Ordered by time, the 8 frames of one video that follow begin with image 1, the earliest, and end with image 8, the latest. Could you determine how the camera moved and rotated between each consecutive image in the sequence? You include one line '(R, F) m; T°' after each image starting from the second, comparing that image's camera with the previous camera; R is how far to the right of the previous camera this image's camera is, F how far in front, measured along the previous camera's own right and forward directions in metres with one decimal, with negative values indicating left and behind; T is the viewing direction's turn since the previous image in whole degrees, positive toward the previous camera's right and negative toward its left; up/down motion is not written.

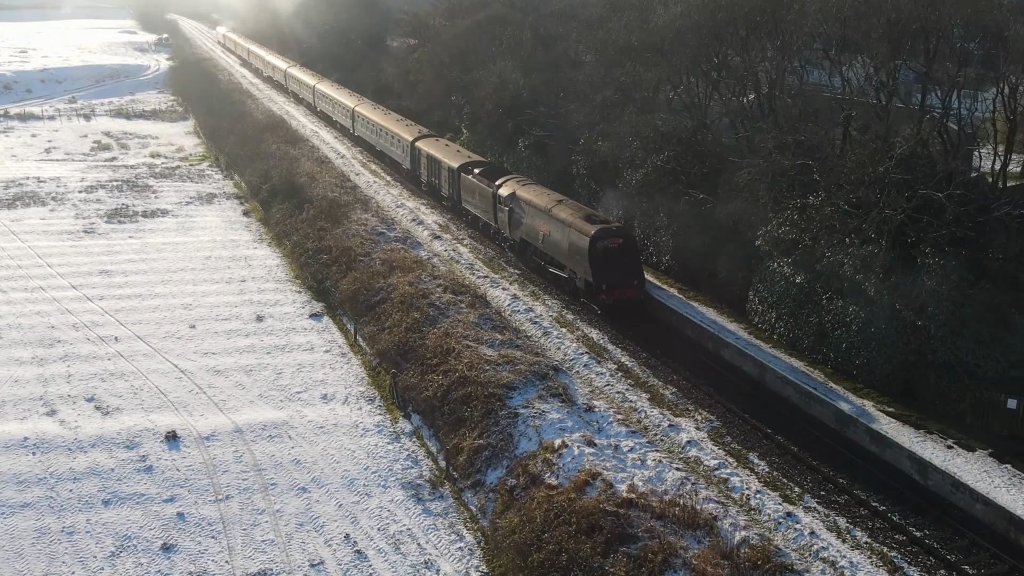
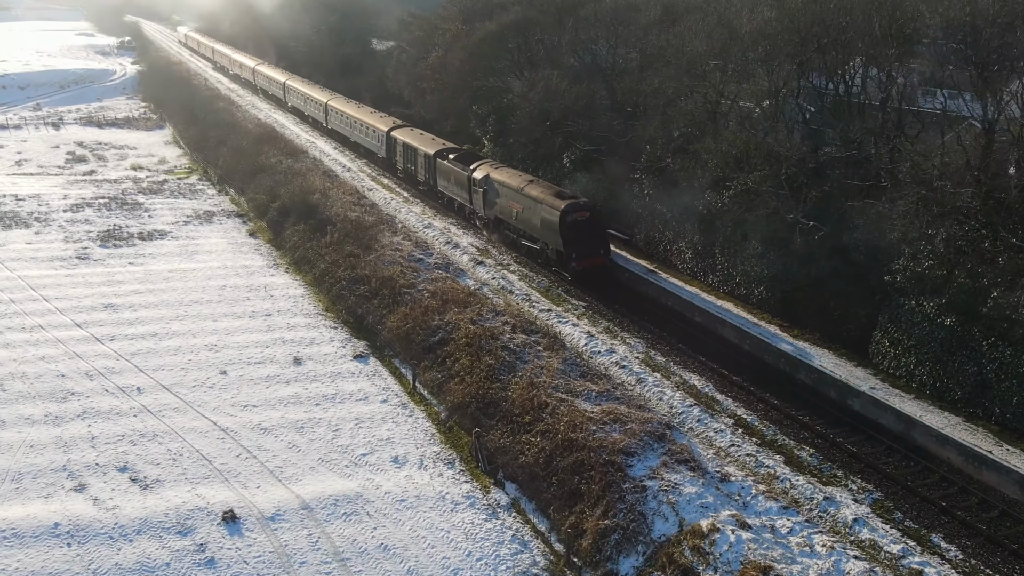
(-1.9, +2.0) m; +2°
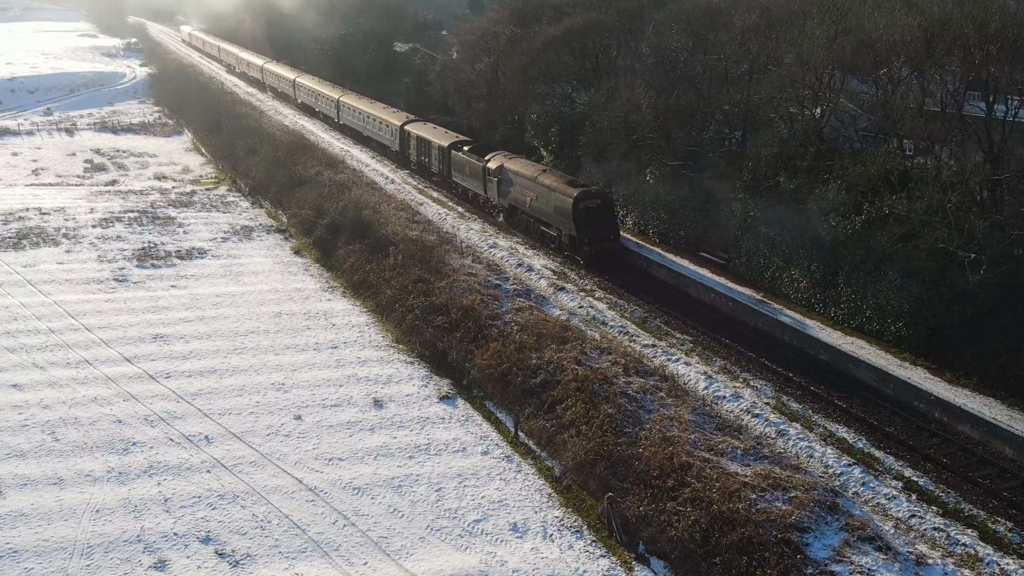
(-1.7, +1.6) m; 0°
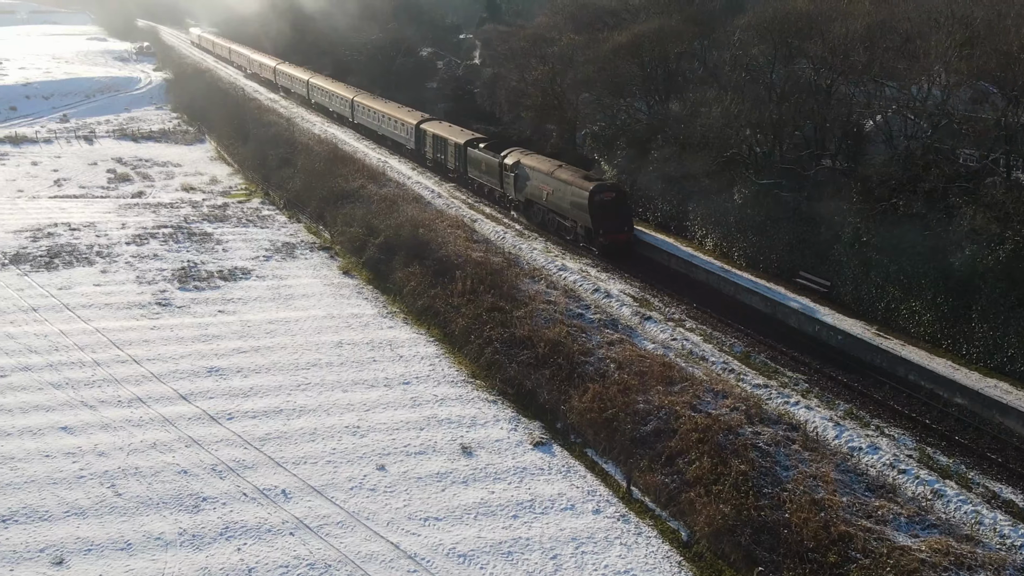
(-1.4, +1.4) m; 0°
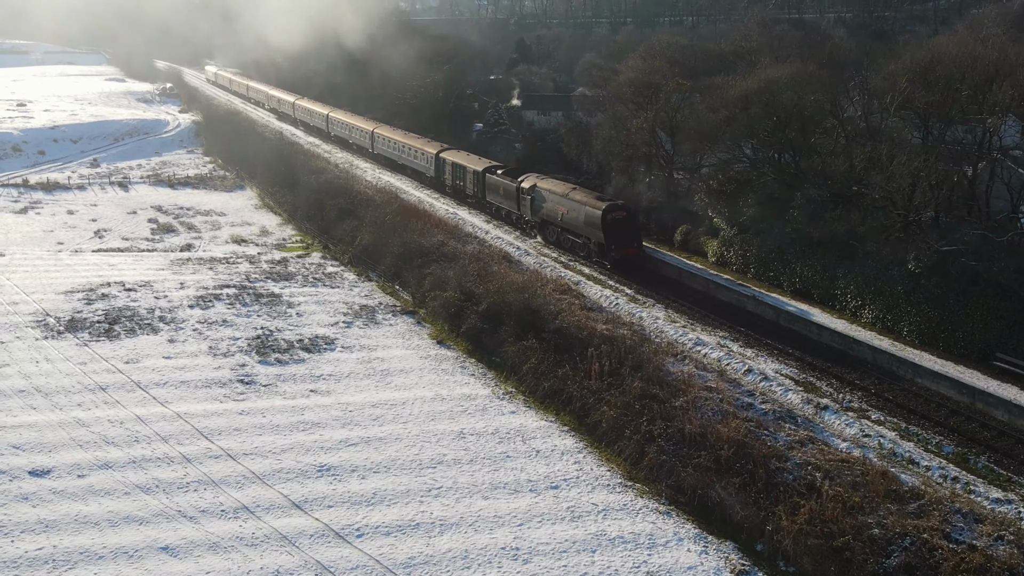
(-2.4, +2.3) m; 0°
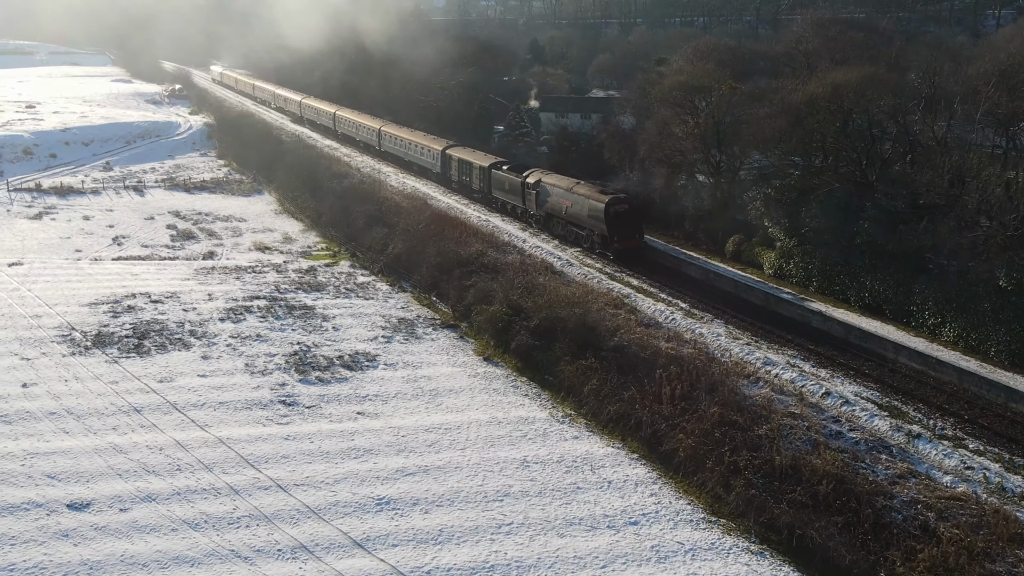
(-1.0, +1.0) m; 0°
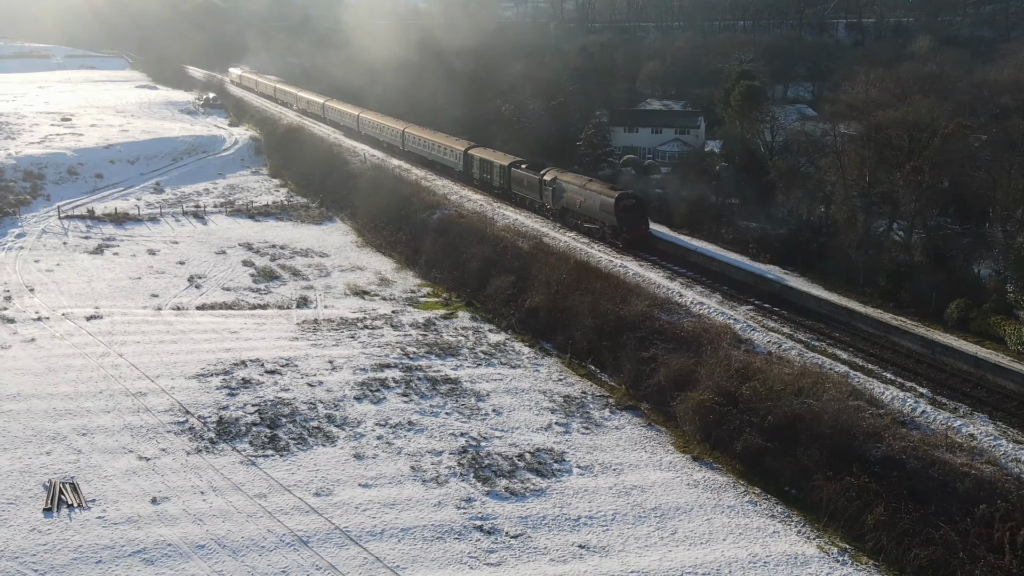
(-3.6, +3.3) m; 0°
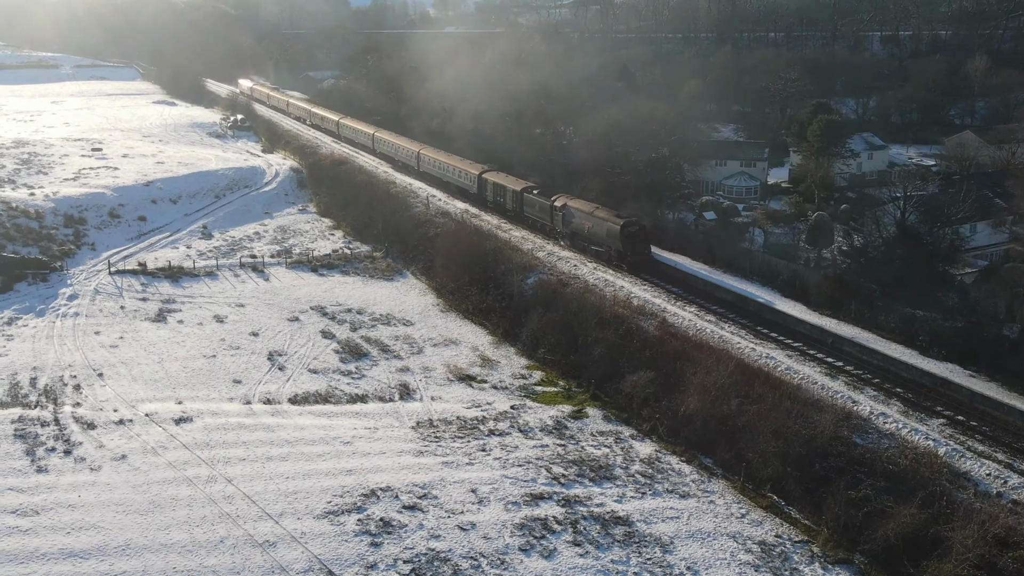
(-3.2, +2.7) m; 0°
